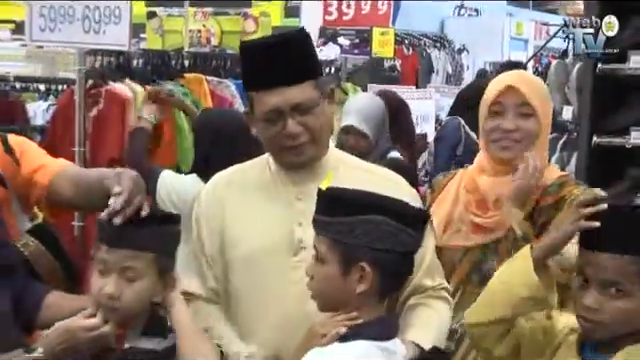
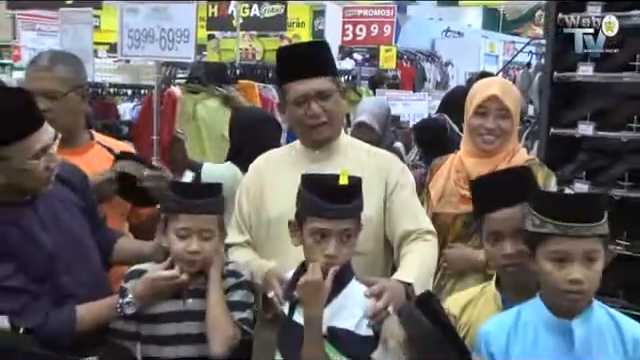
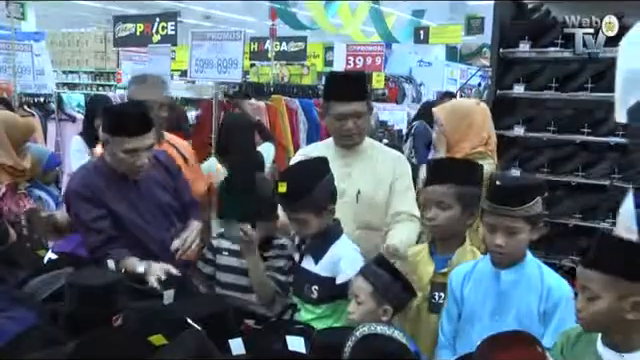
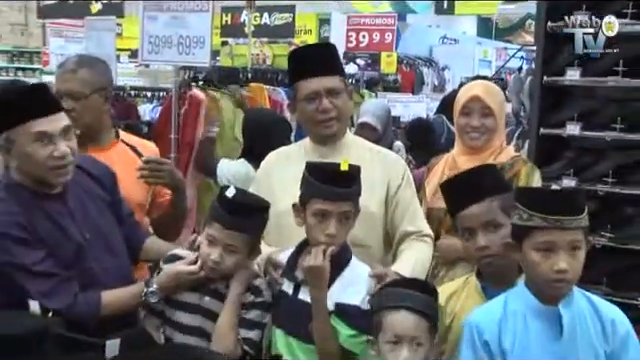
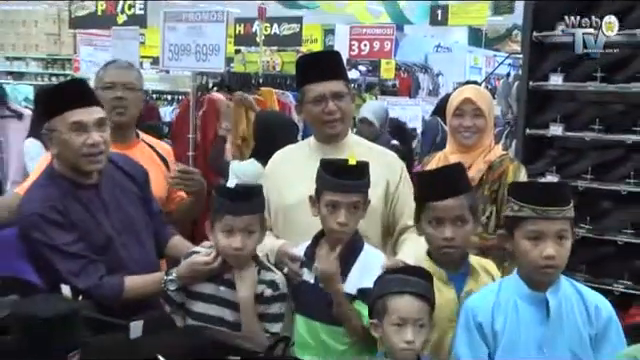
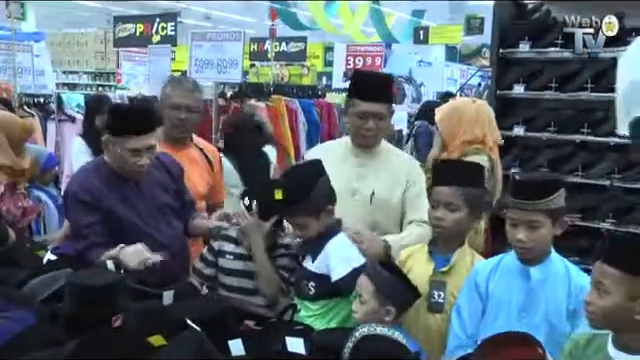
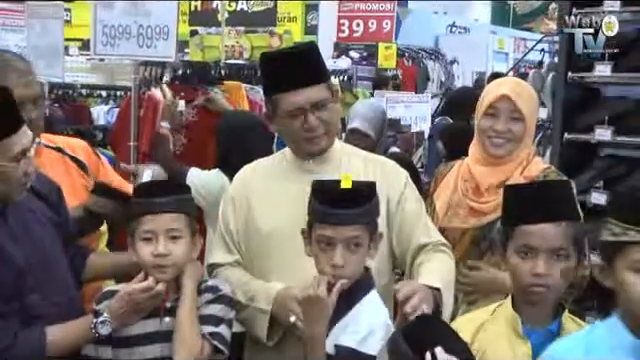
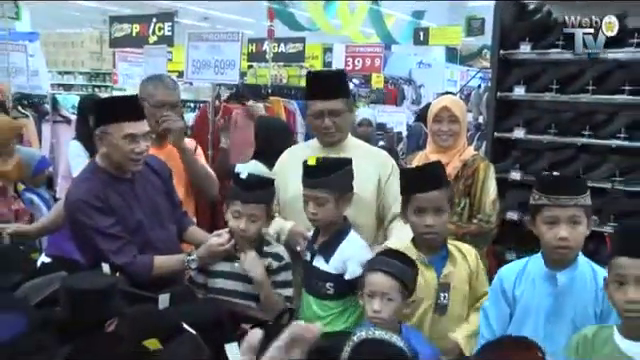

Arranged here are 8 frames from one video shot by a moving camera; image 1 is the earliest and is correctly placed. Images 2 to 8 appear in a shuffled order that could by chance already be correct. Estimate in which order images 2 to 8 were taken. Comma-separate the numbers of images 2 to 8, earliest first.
7, 2, 4, 5, 8, 6, 3
